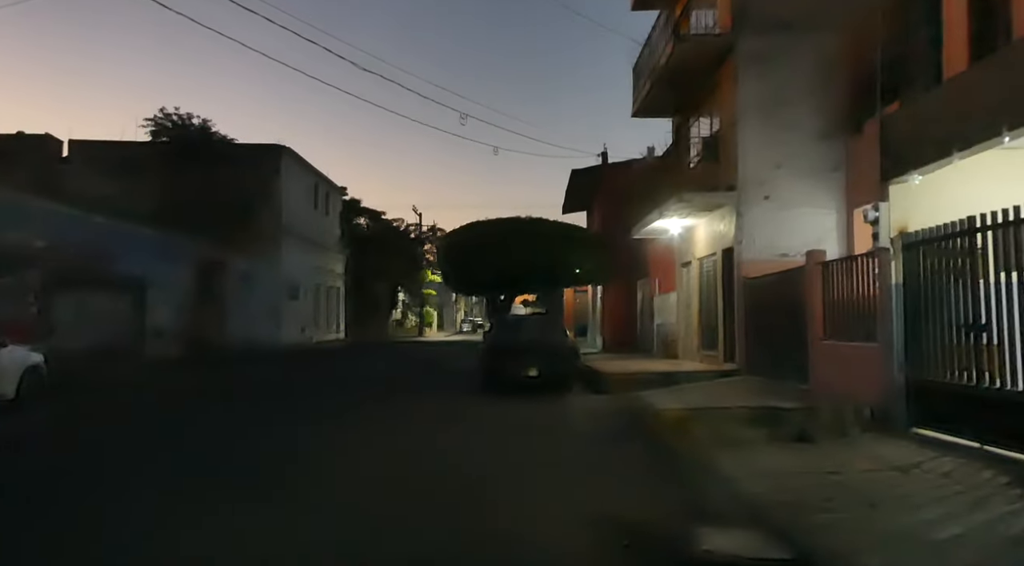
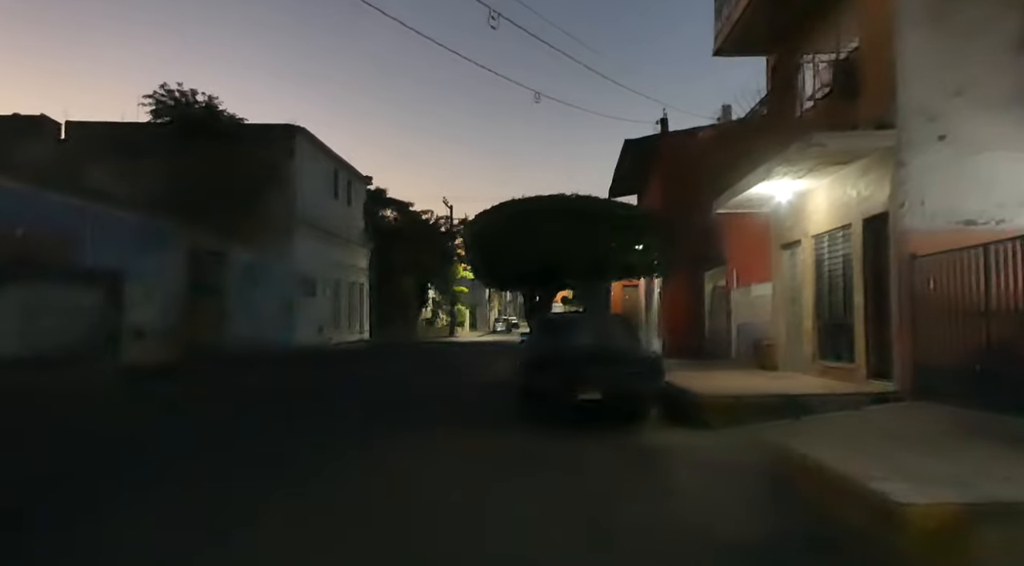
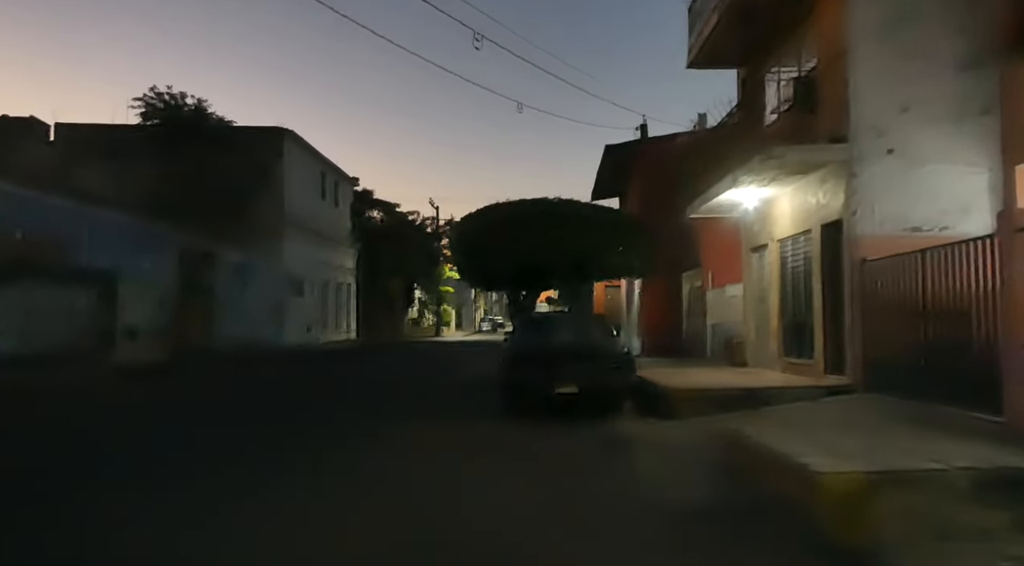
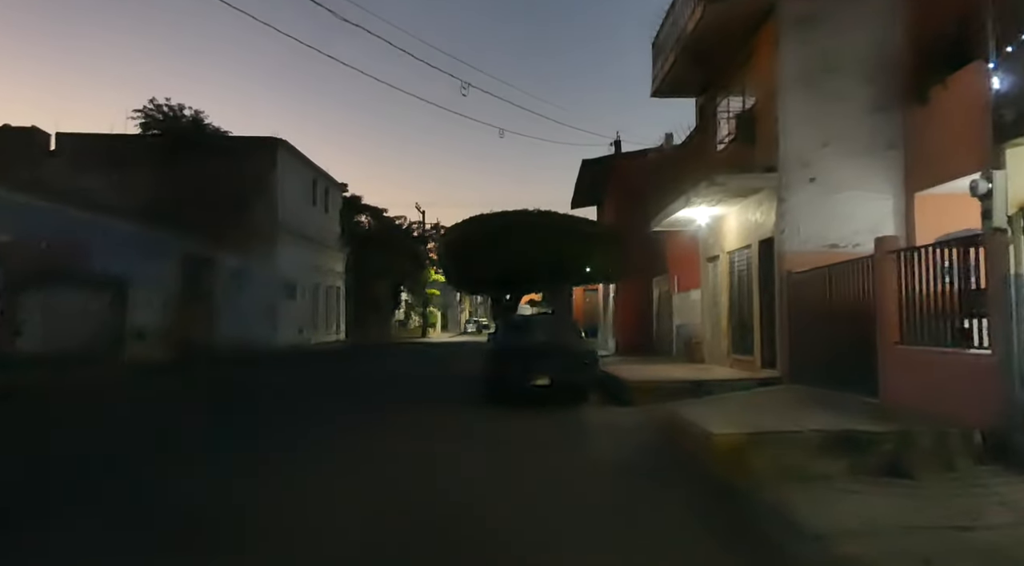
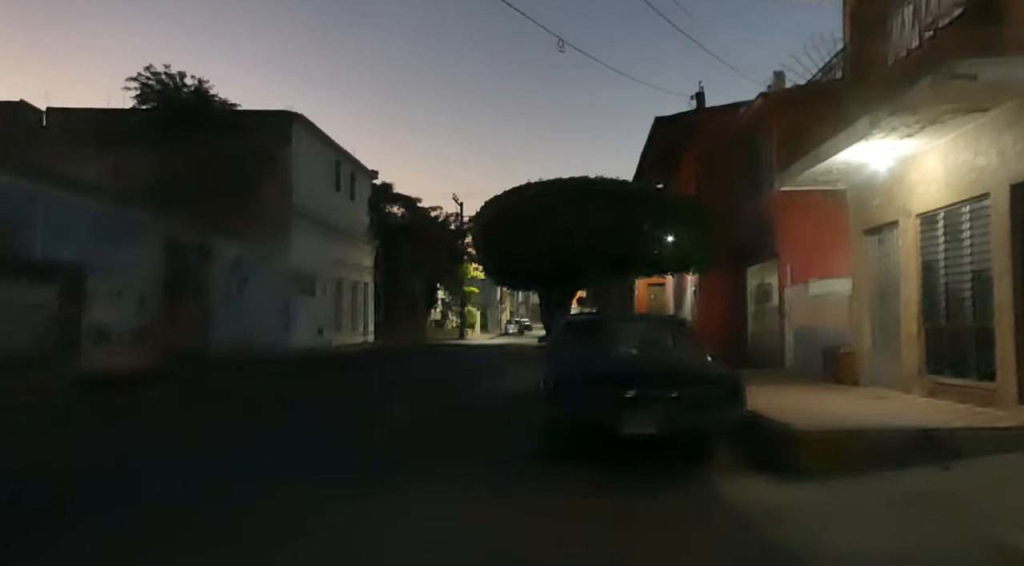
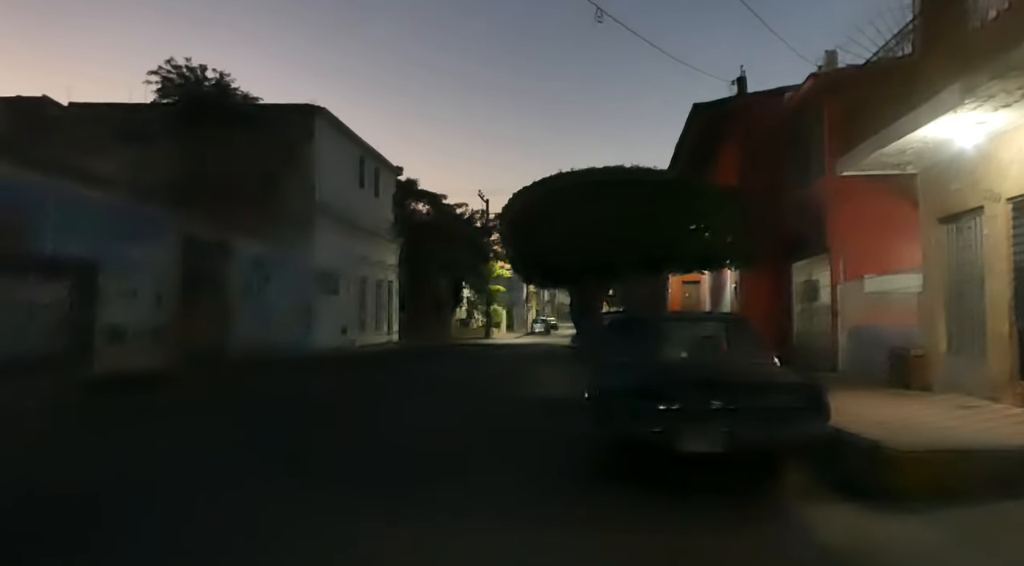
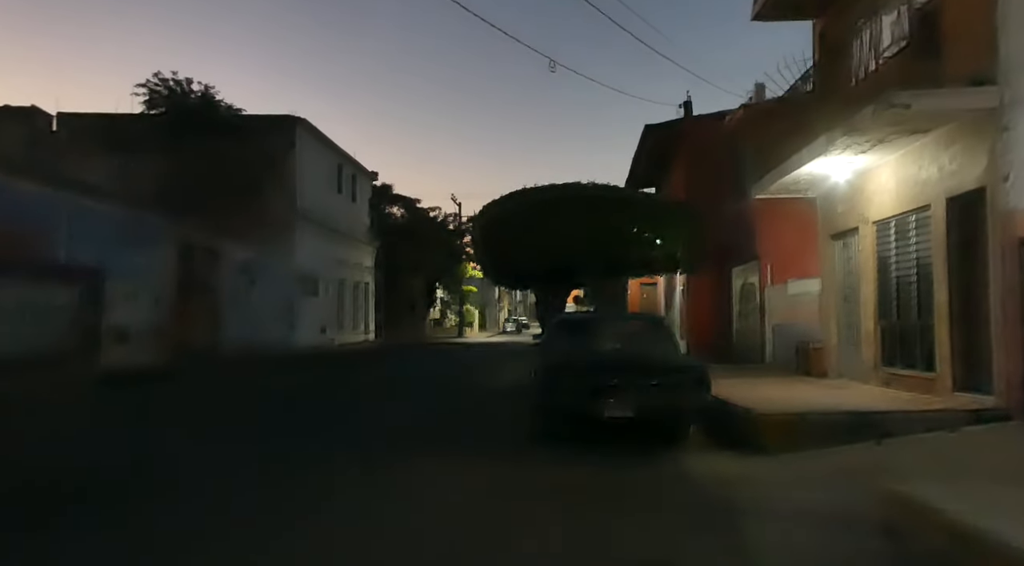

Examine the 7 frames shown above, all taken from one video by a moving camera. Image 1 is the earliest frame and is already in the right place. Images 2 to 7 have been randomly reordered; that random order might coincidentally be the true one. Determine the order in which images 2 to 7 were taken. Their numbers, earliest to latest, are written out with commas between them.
4, 3, 2, 7, 5, 6
